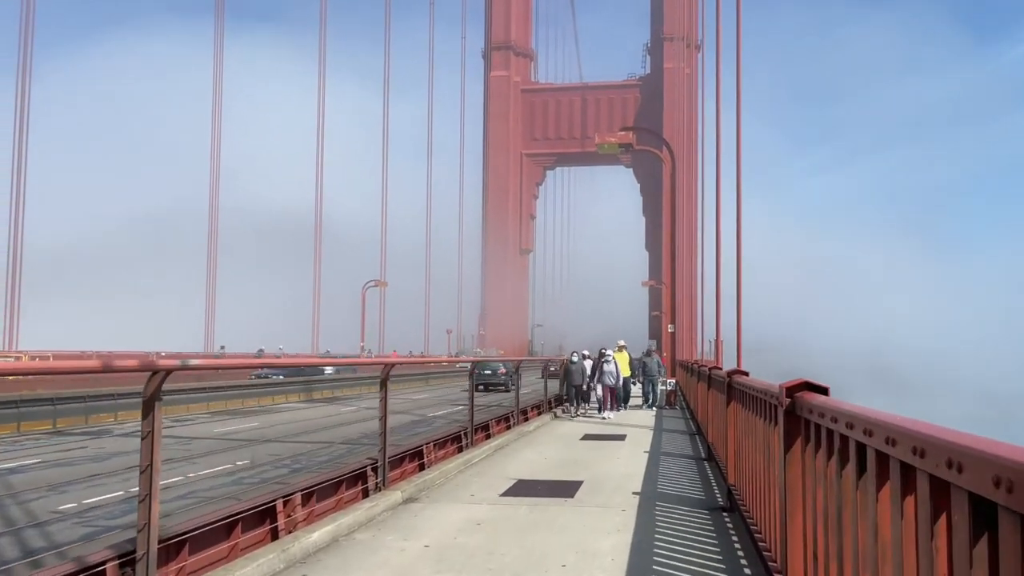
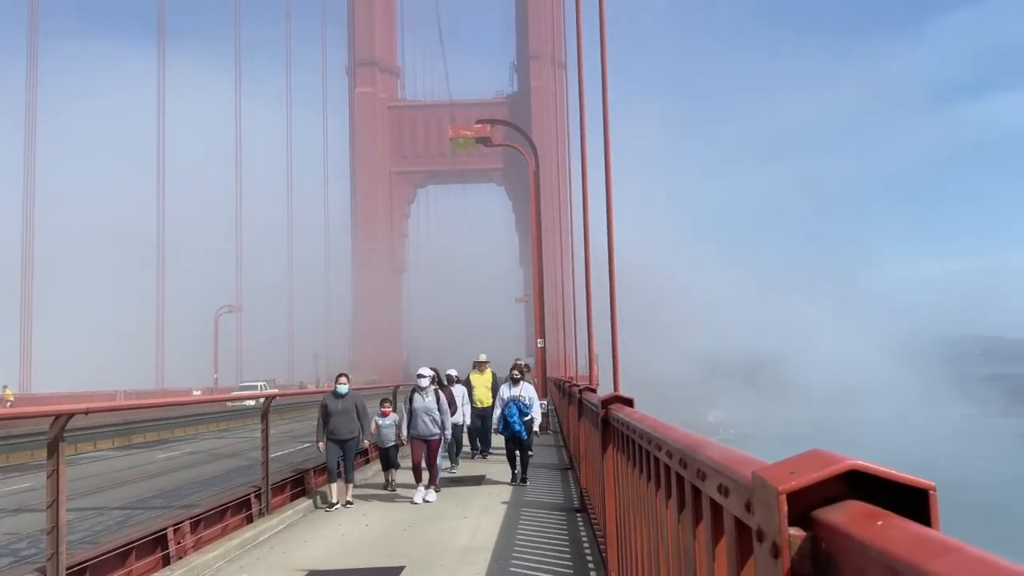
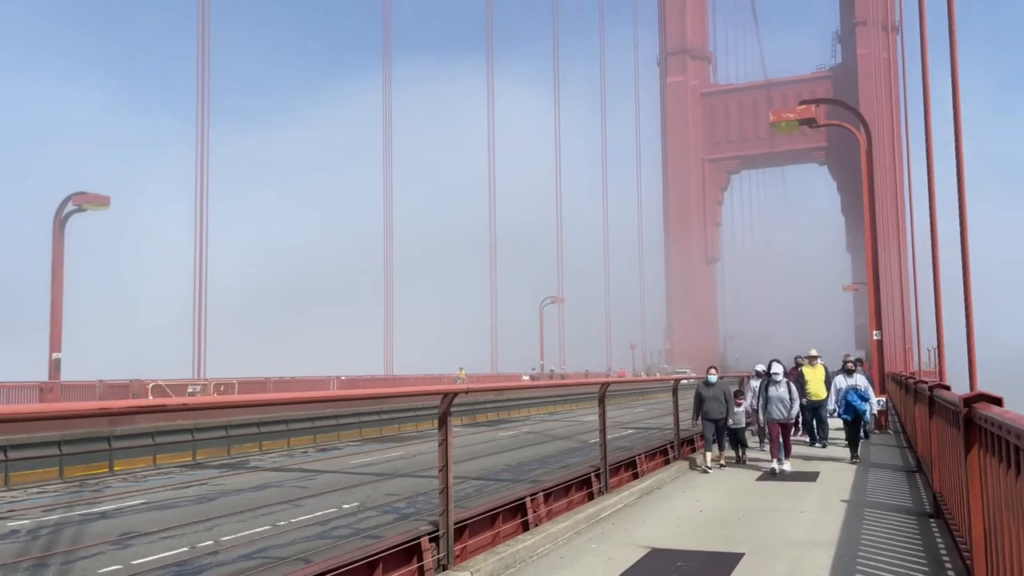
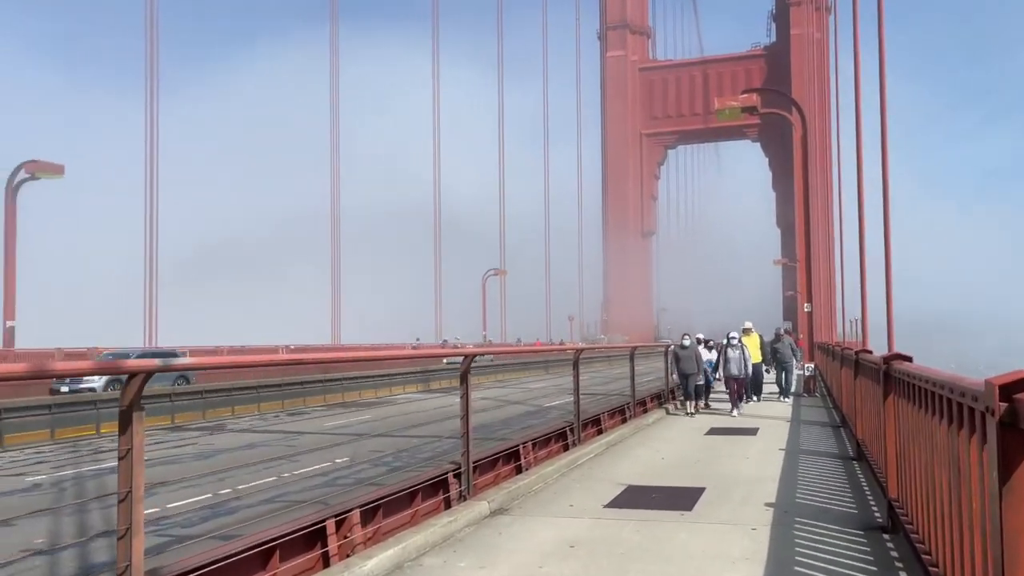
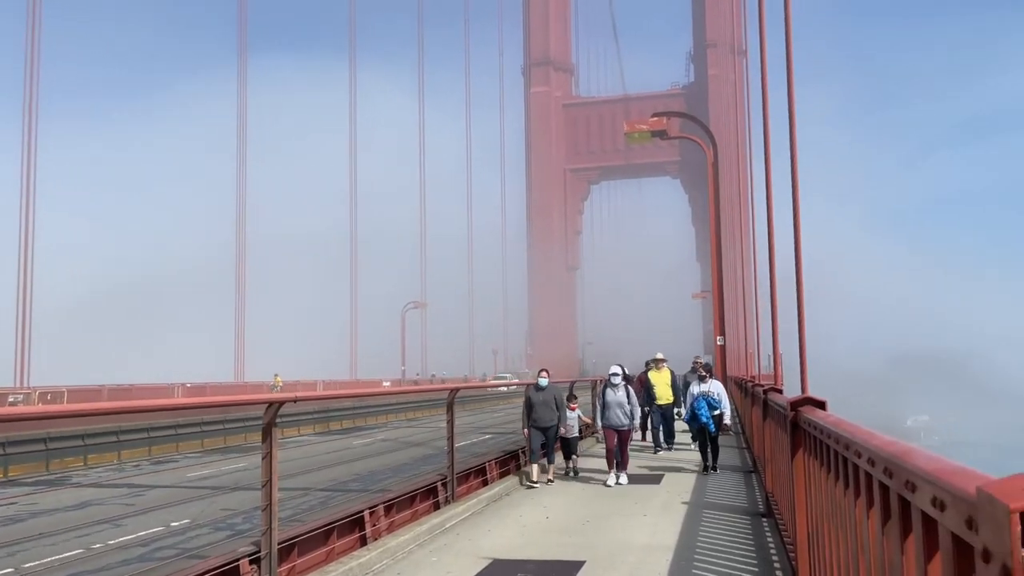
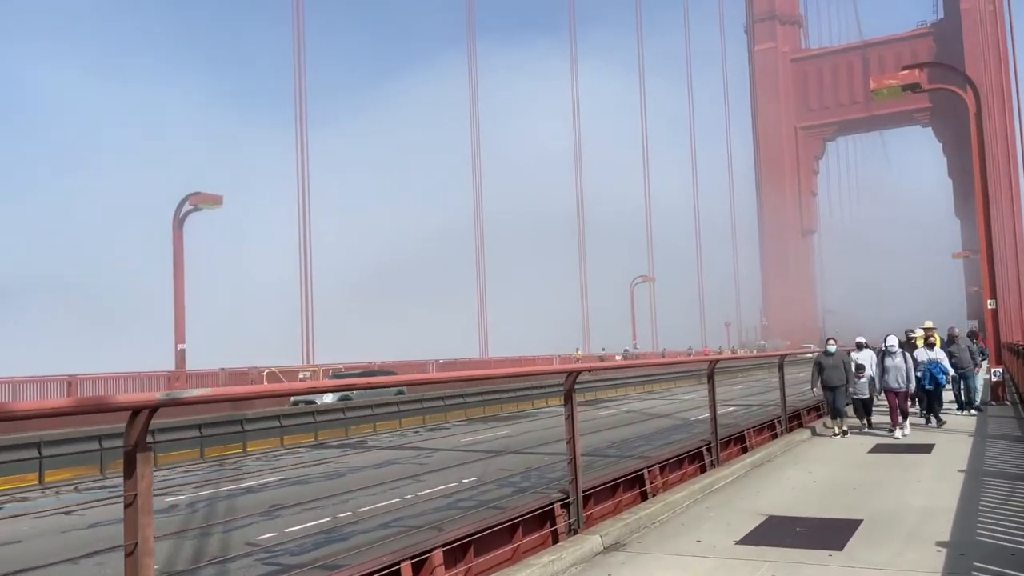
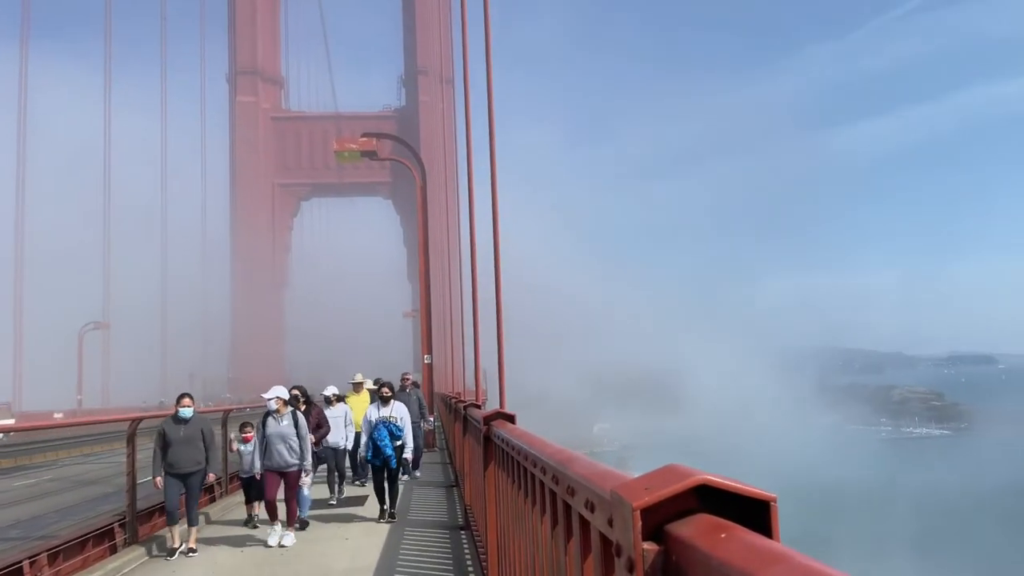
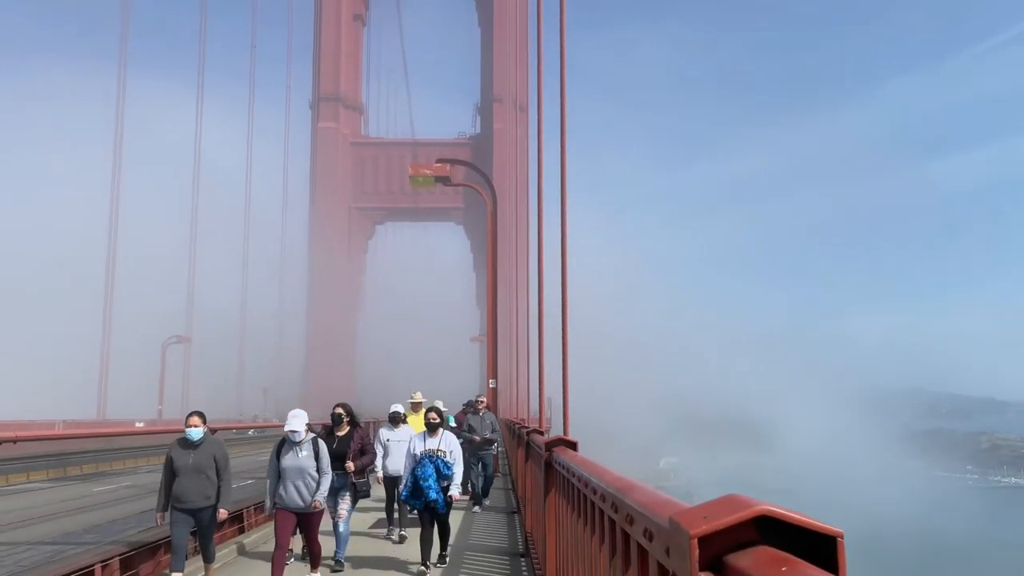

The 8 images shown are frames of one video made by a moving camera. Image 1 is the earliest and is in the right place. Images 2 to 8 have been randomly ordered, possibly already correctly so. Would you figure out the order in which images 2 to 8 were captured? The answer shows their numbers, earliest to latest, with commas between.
4, 6, 3, 5, 2, 7, 8
